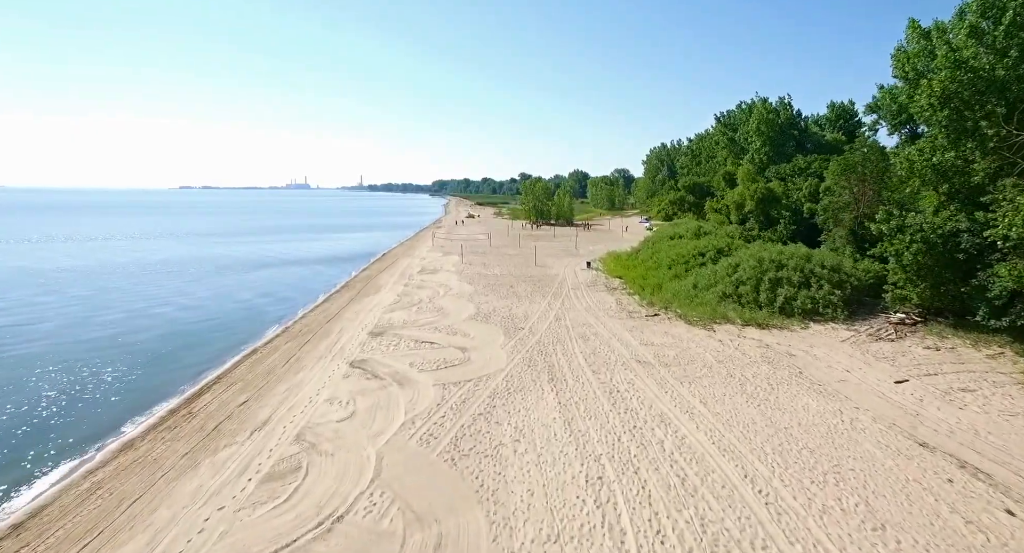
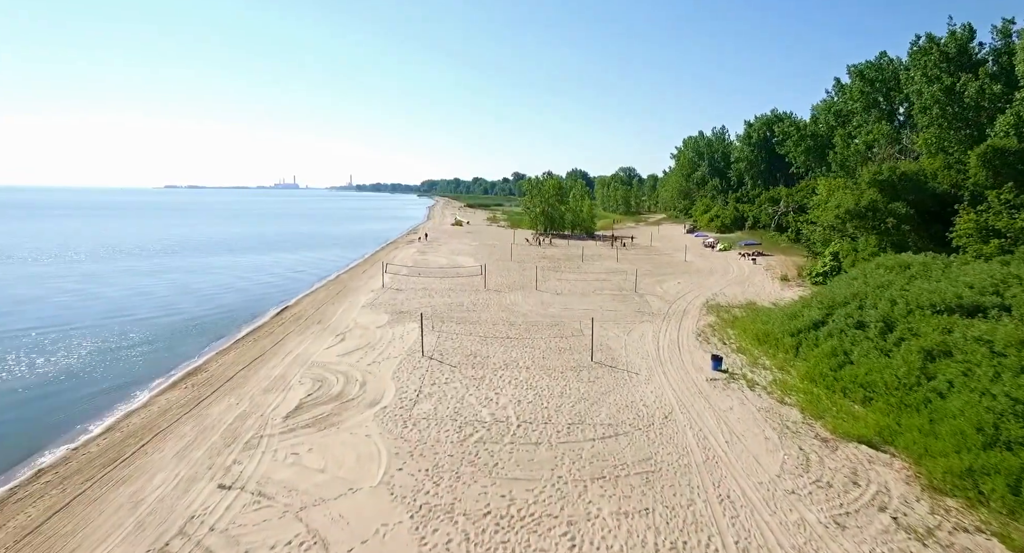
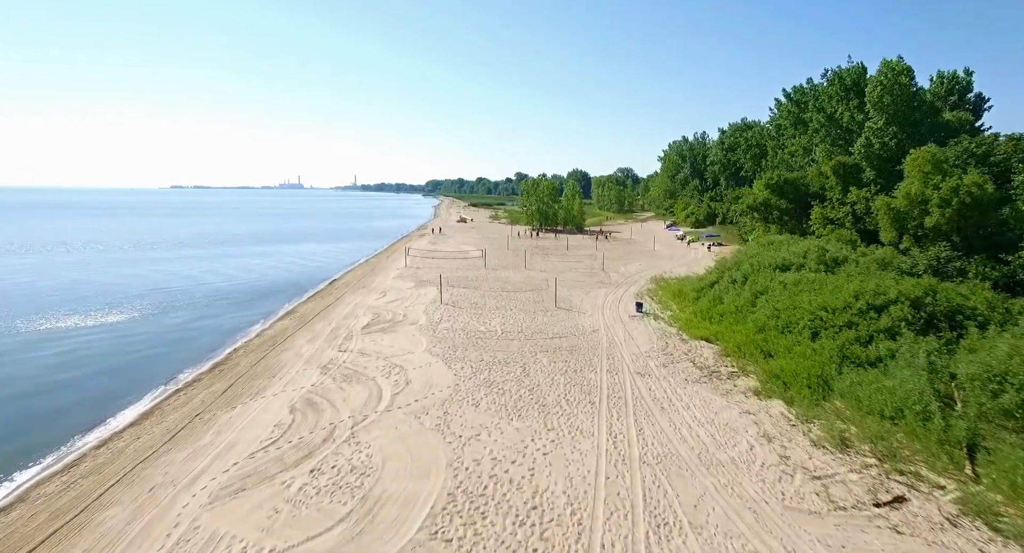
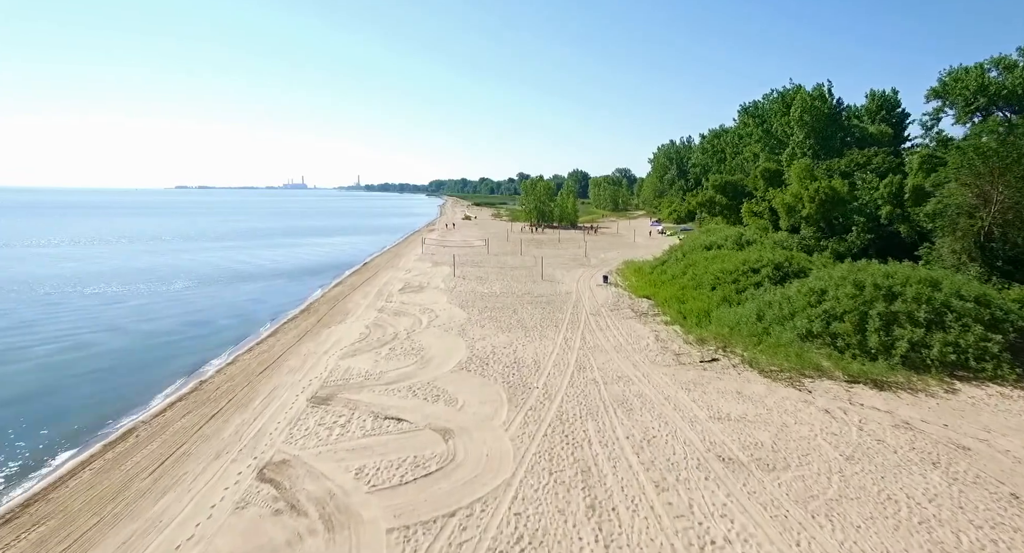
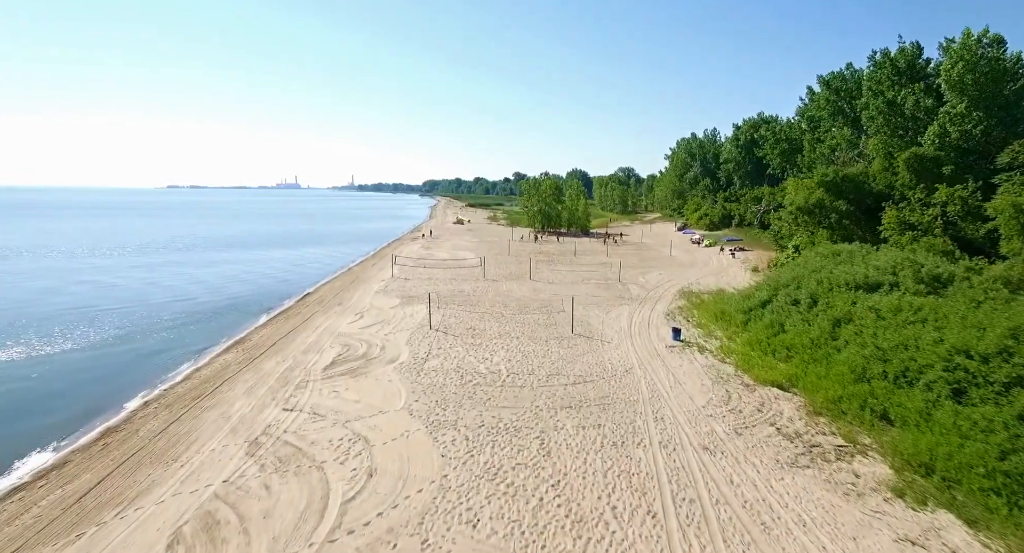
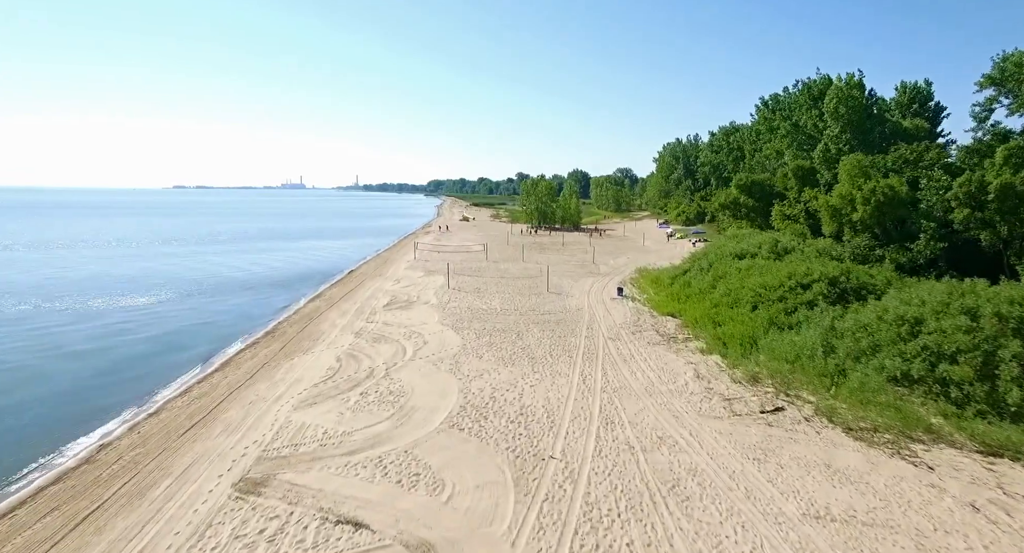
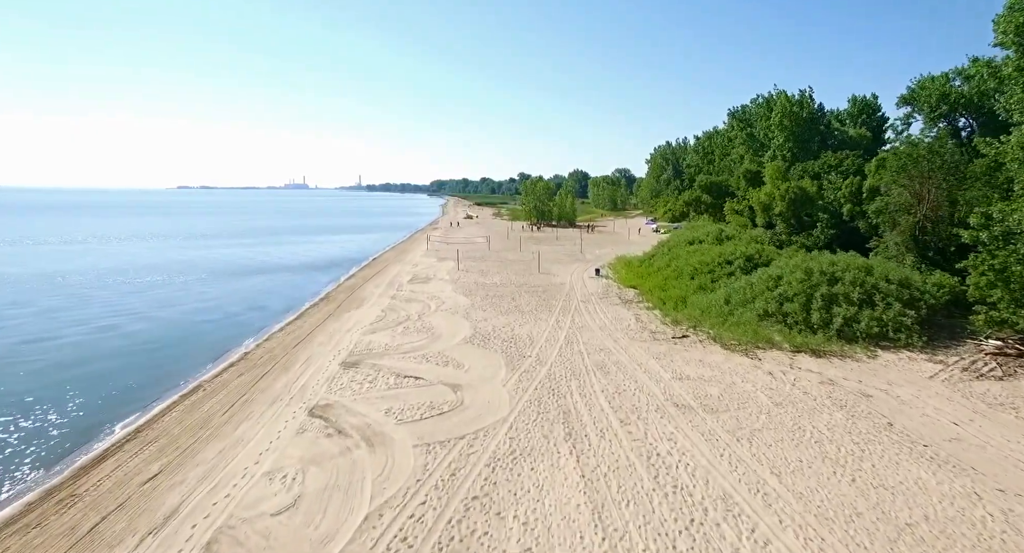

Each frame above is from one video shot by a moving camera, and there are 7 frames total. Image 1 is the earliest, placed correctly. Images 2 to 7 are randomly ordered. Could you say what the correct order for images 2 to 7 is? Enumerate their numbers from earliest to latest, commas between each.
7, 4, 6, 3, 5, 2
